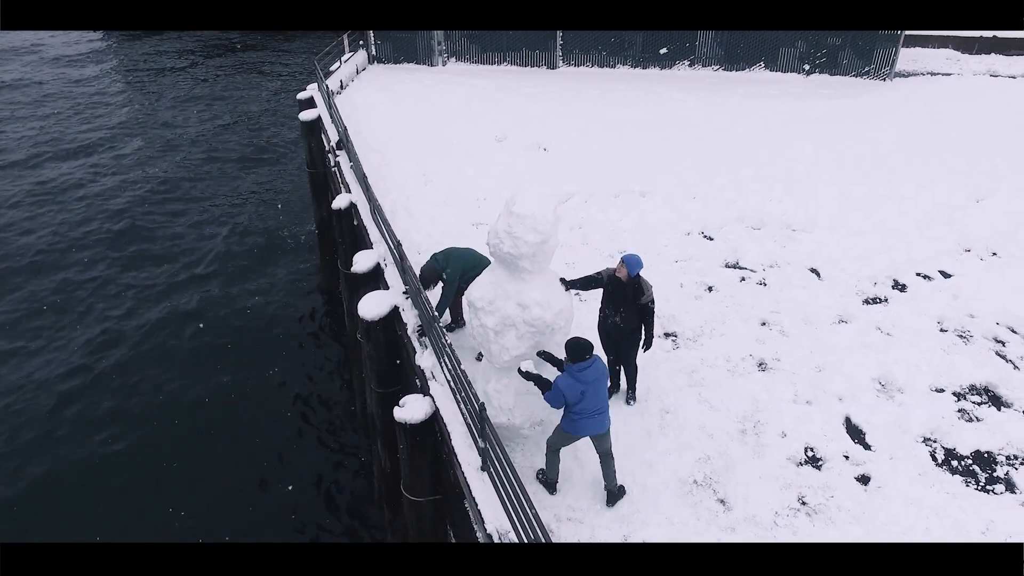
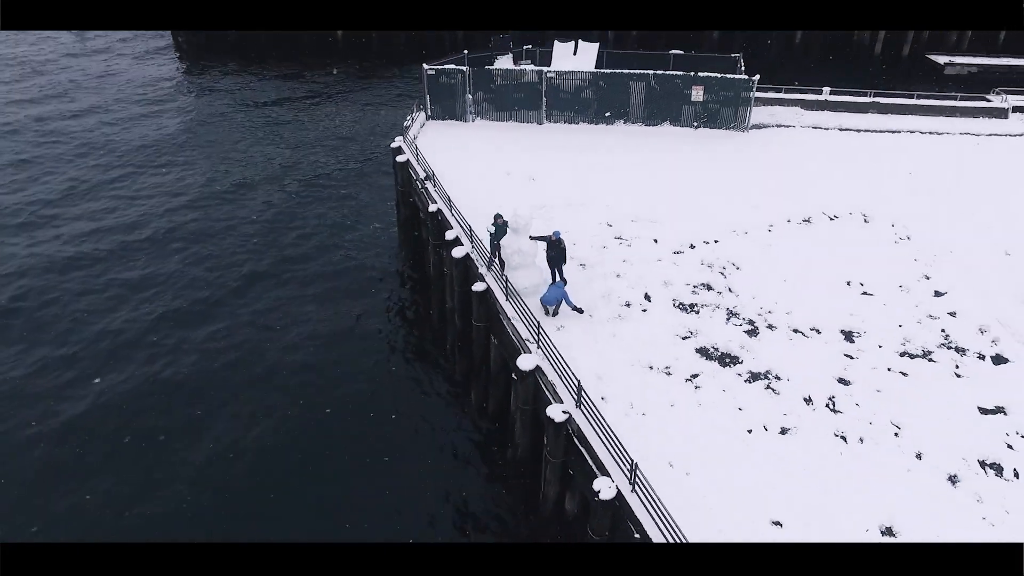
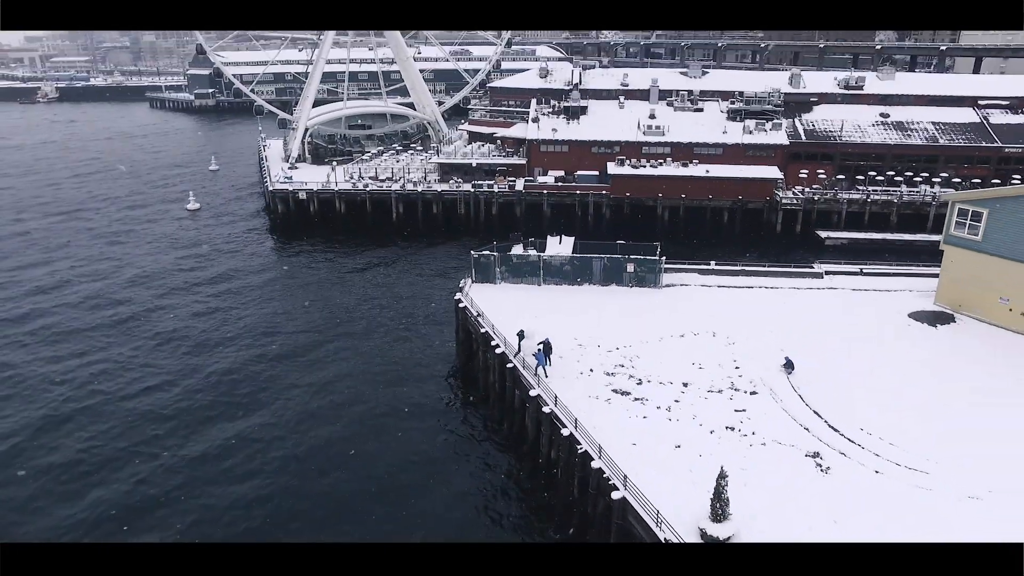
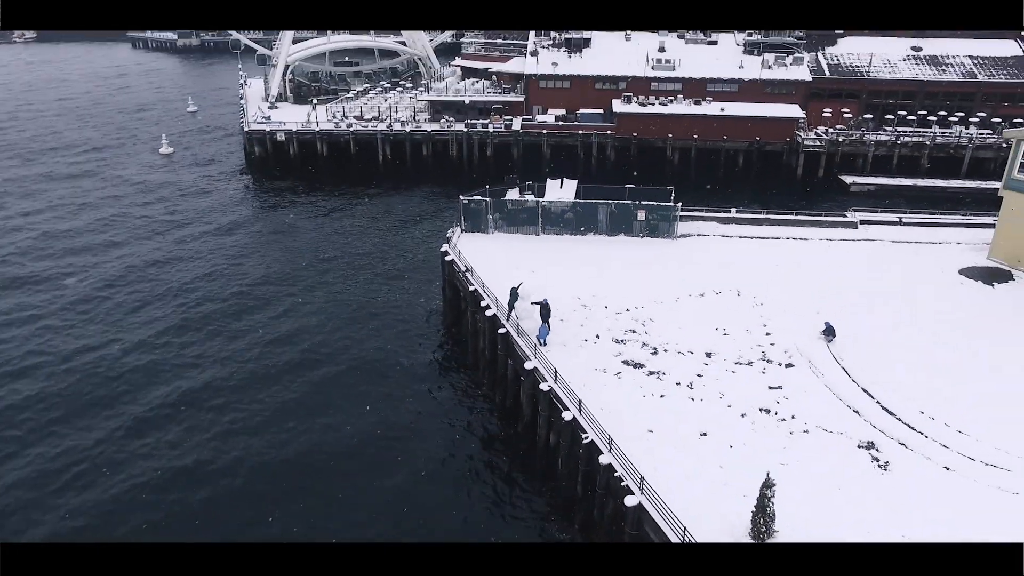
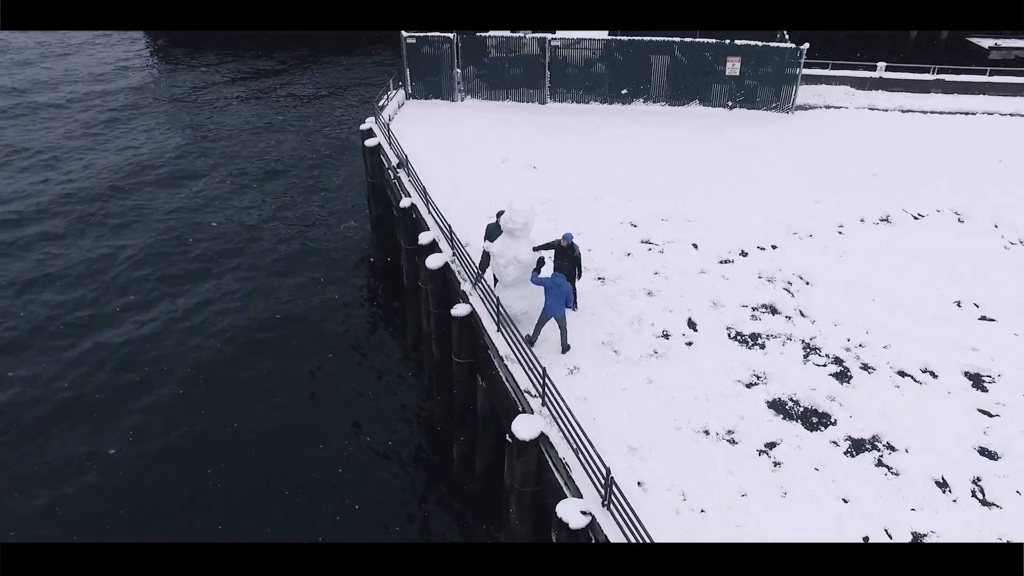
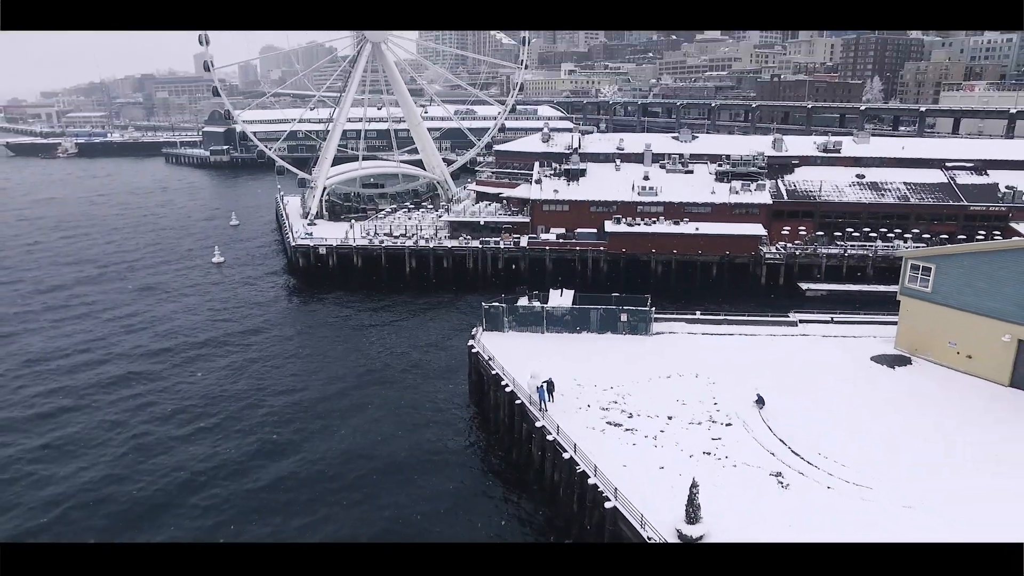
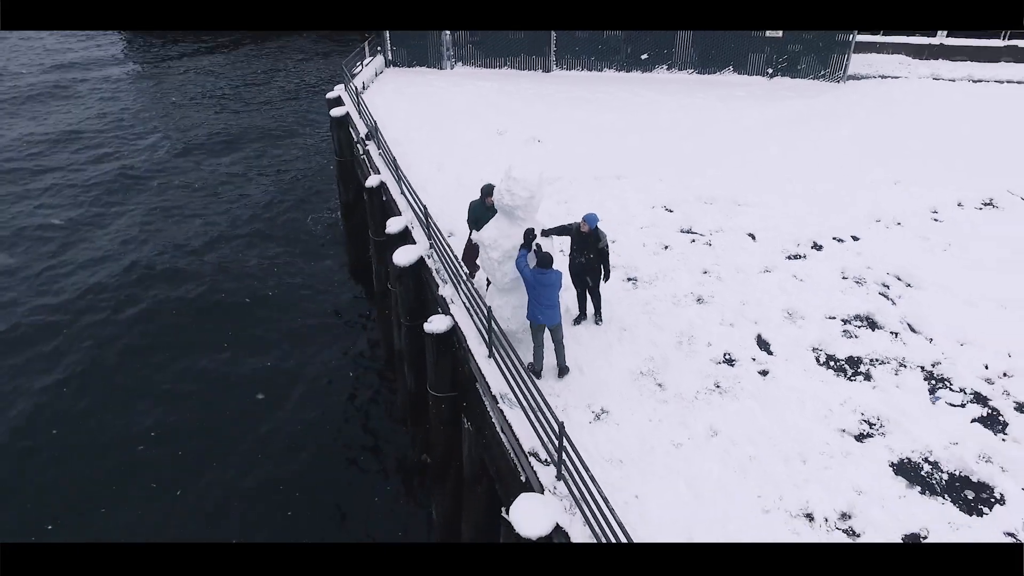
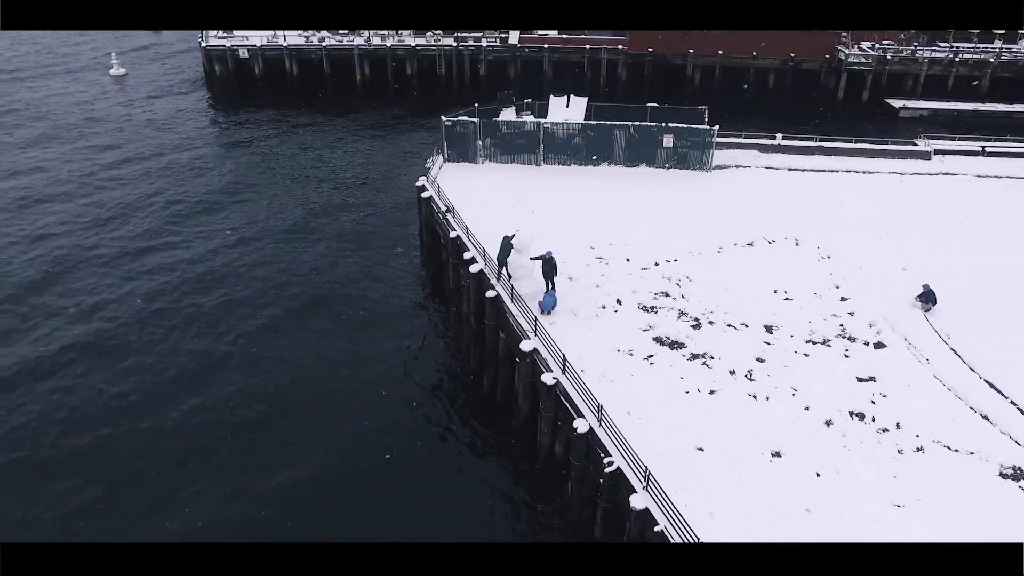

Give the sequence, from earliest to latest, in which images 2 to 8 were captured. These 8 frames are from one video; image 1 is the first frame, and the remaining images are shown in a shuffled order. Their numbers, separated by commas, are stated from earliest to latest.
7, 5, 2, 8, 4, 3, 6
